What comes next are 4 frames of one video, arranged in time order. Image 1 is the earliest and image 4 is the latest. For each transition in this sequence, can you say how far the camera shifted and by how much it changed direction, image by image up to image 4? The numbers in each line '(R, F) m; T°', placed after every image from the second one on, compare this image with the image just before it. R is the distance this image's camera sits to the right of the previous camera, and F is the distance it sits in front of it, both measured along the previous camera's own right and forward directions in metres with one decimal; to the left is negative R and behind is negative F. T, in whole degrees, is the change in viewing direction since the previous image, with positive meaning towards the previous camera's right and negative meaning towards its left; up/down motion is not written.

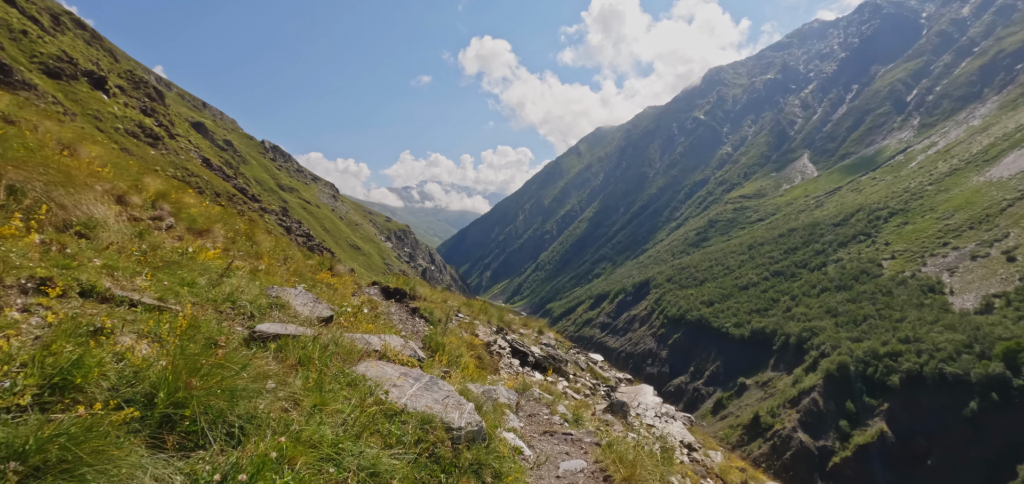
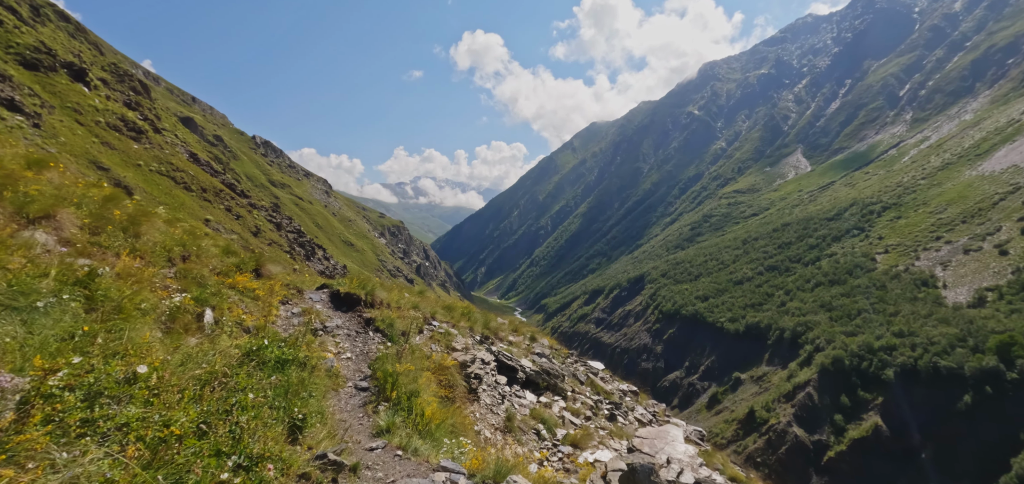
(+0.1, +1.4) m; +1°
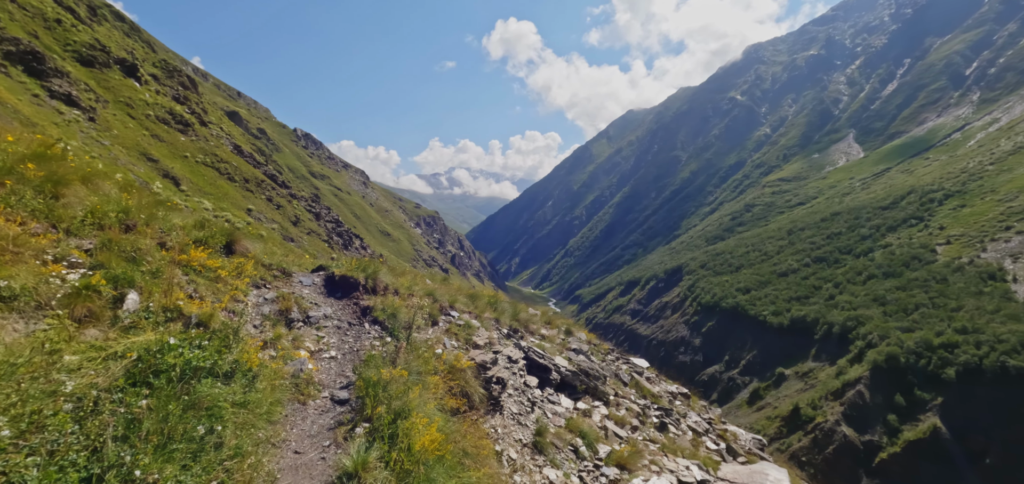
(+0.1, +3.1) m; -4°
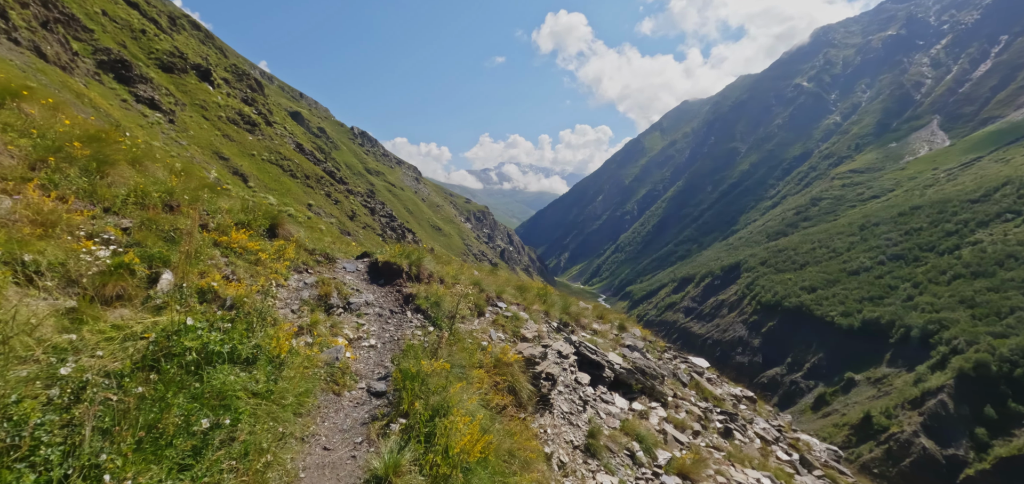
(0.0, +1.1) m; -6°
